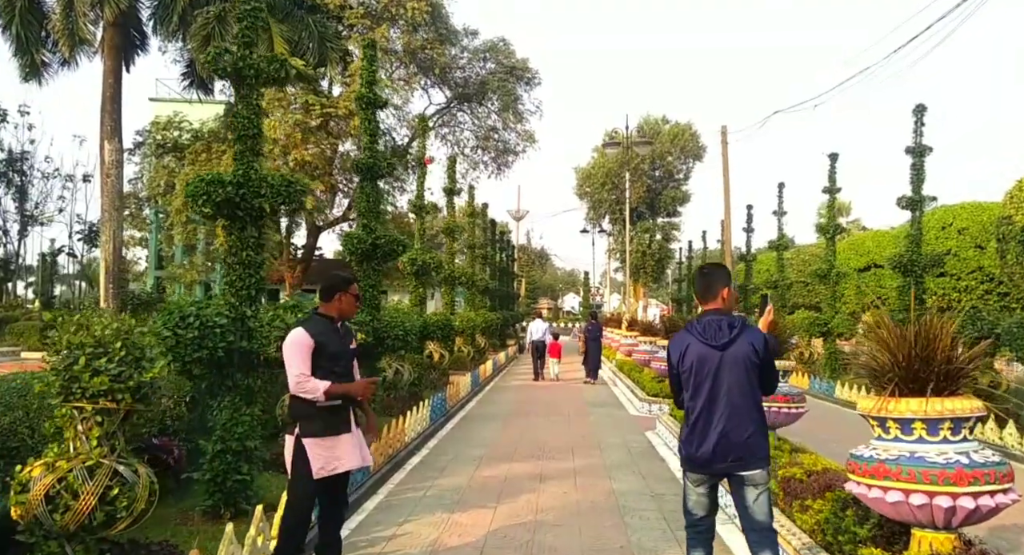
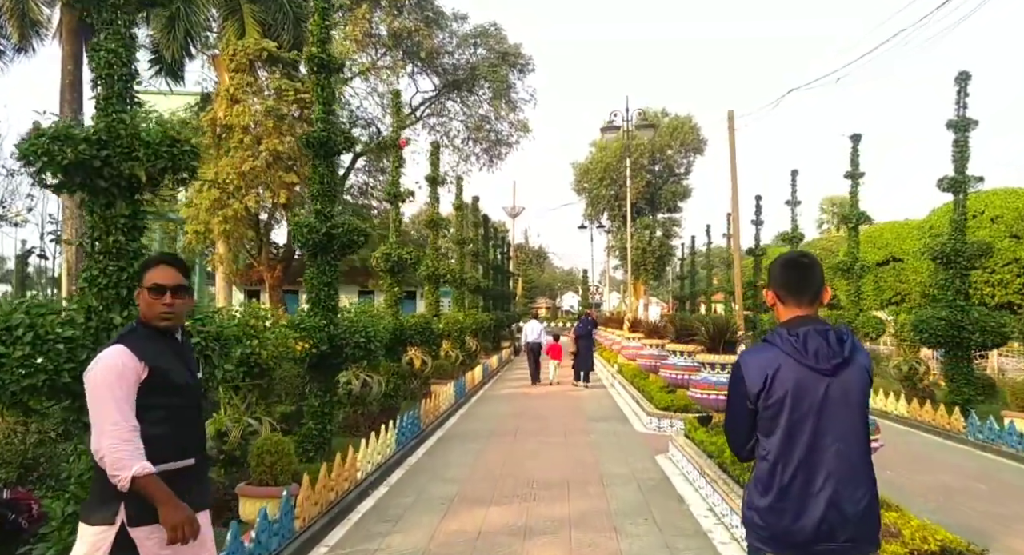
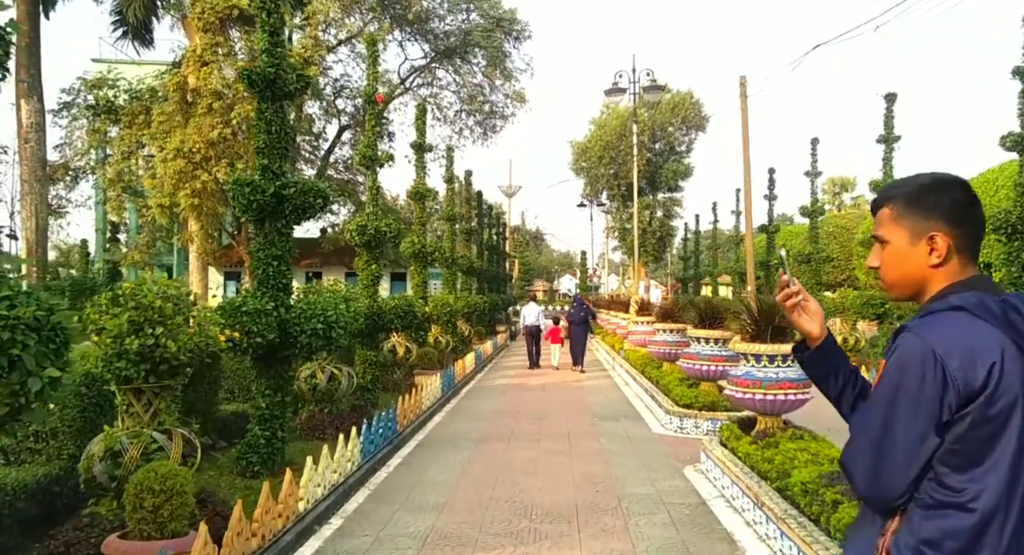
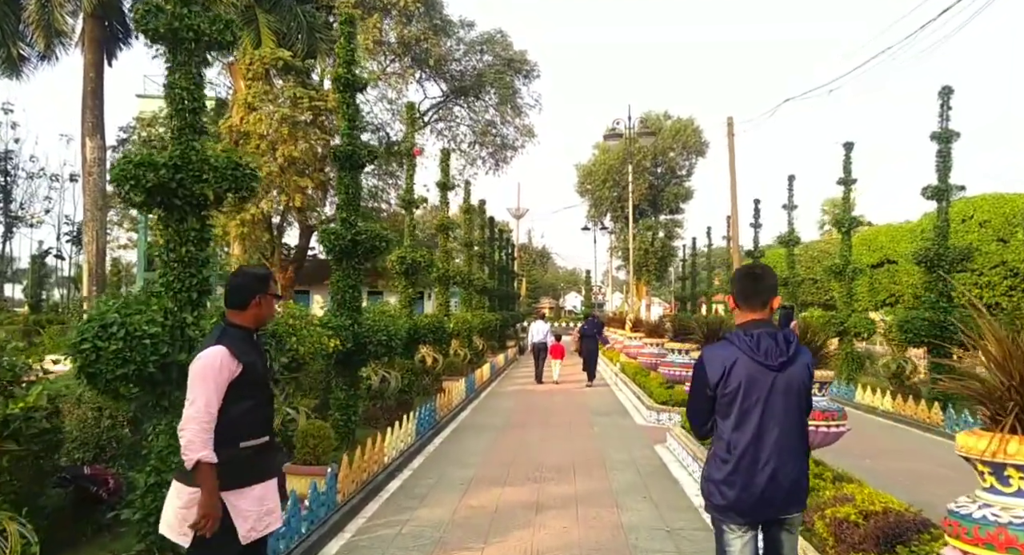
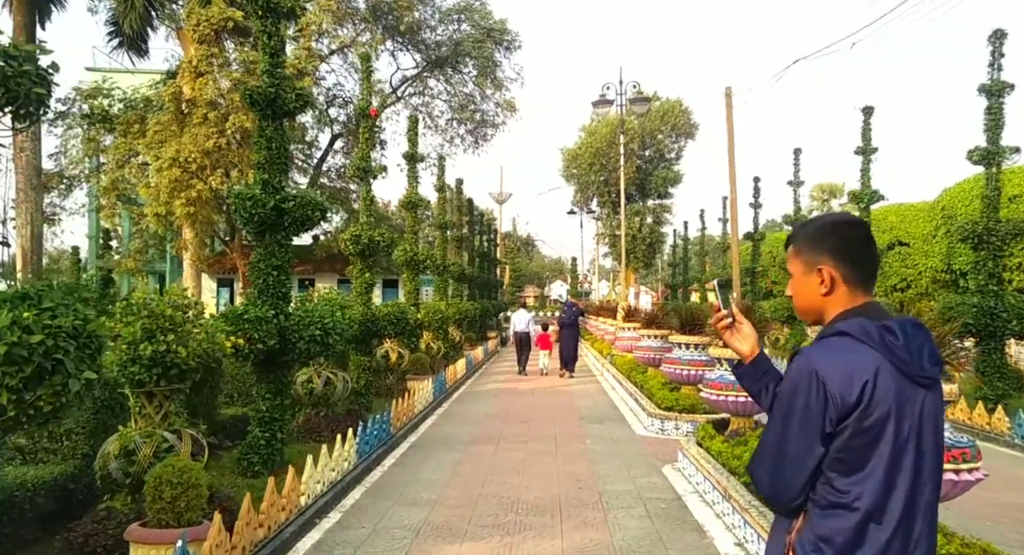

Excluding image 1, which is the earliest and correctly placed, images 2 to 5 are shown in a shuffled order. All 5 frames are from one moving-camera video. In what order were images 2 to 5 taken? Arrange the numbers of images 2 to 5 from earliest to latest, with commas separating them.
4, 2, 5, 3
